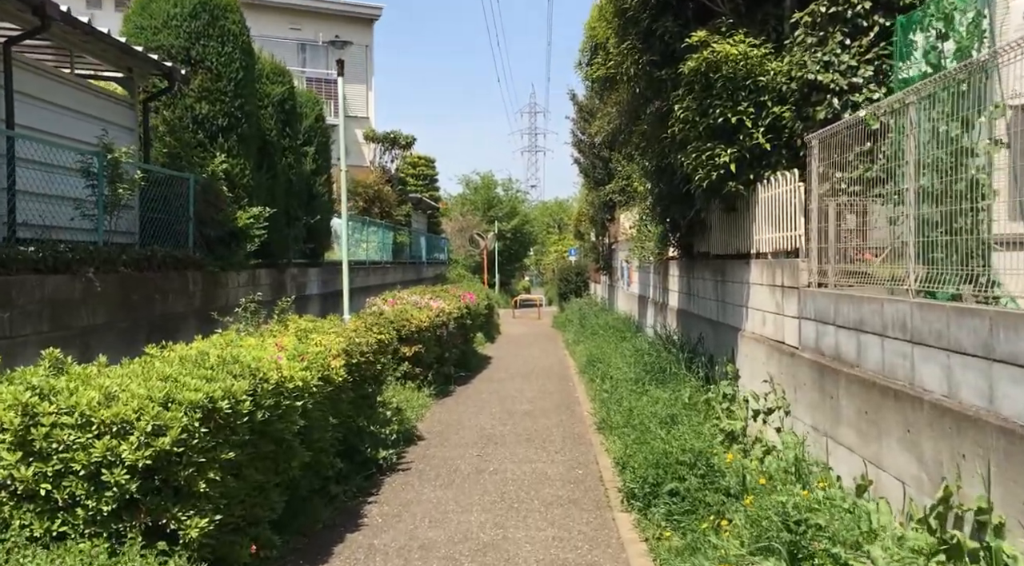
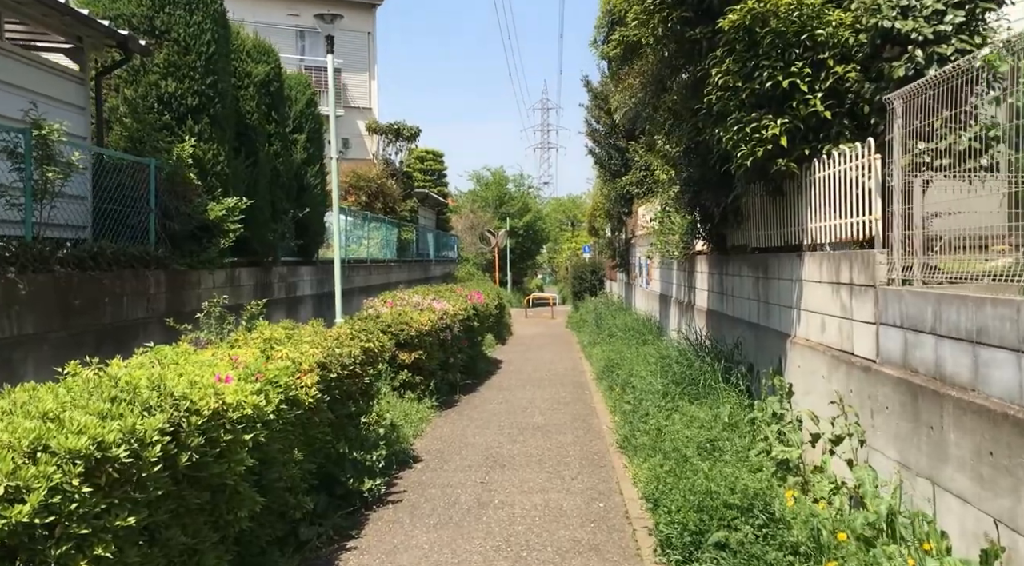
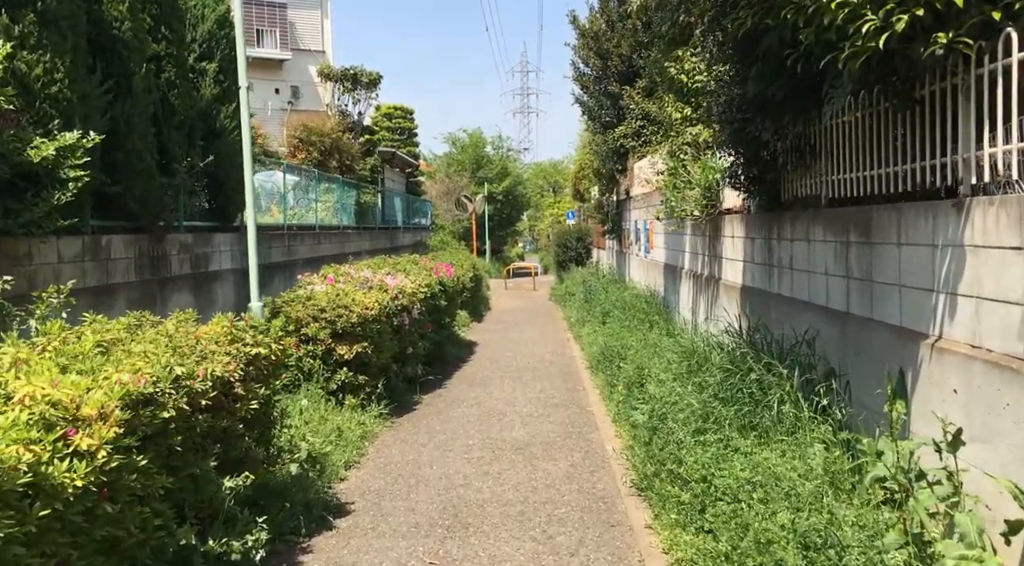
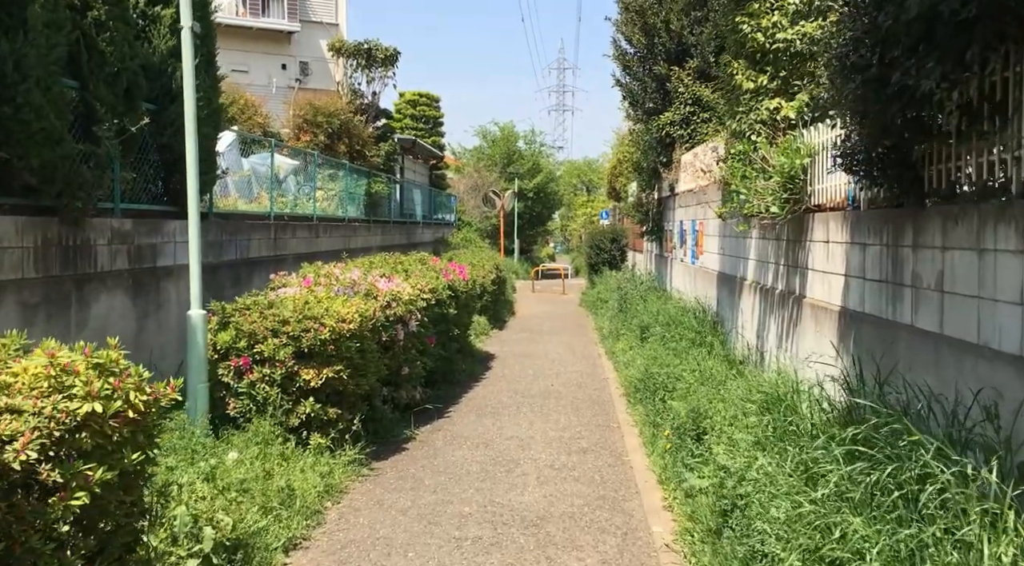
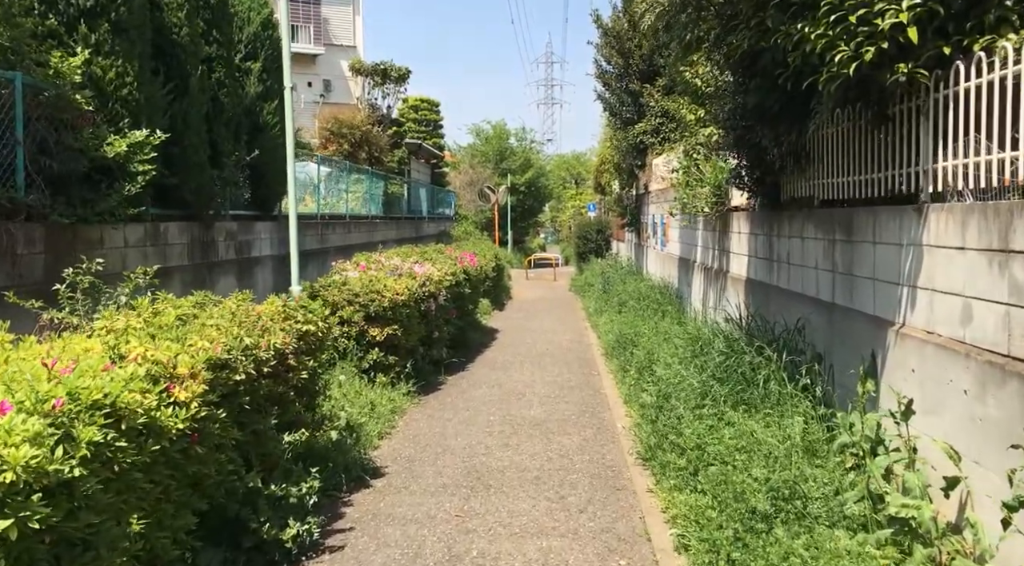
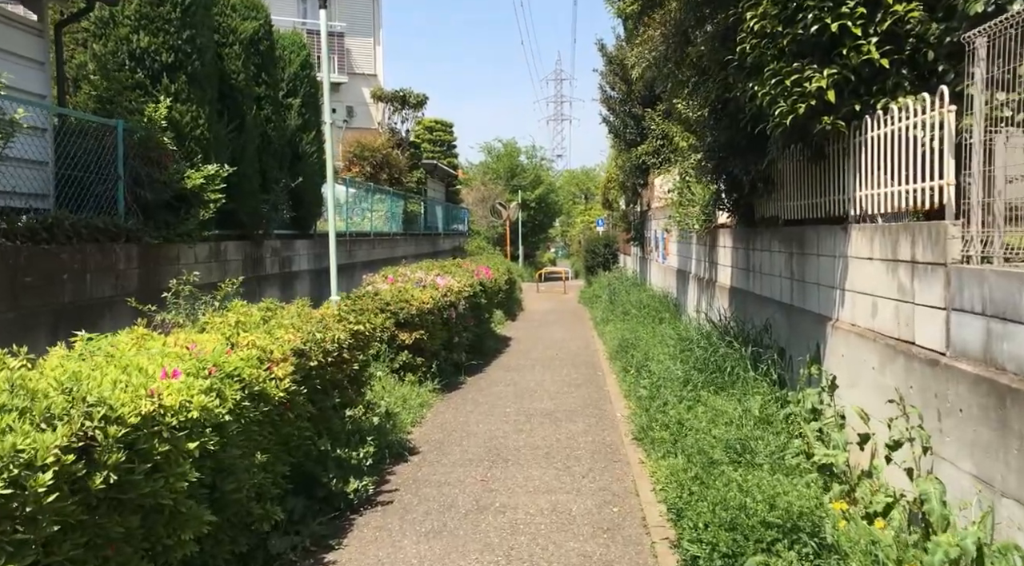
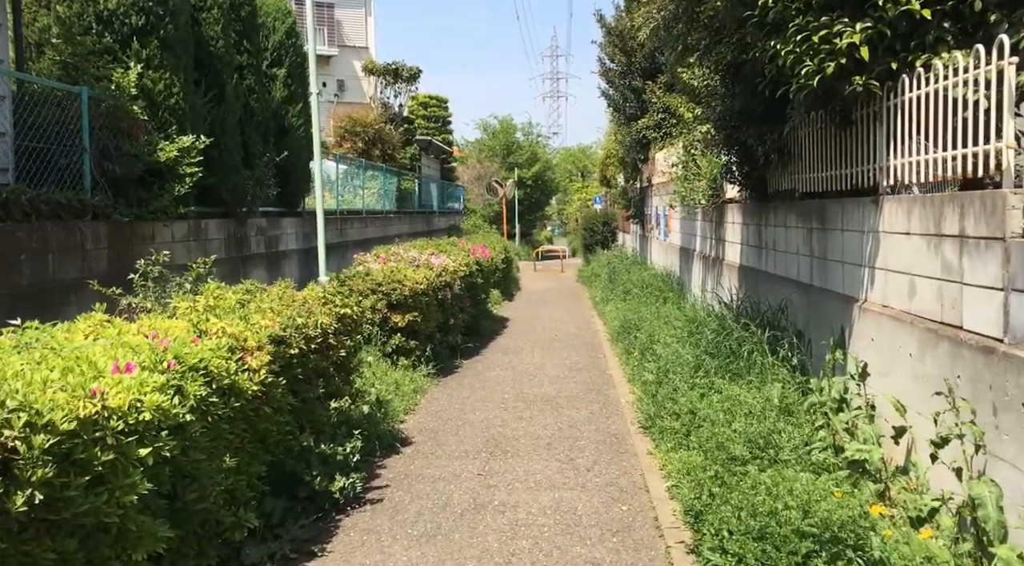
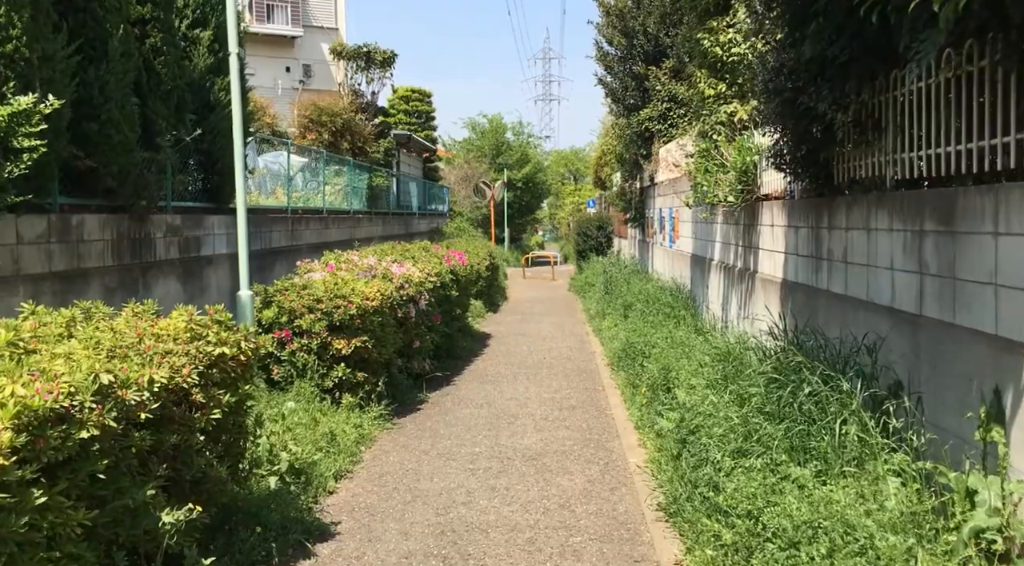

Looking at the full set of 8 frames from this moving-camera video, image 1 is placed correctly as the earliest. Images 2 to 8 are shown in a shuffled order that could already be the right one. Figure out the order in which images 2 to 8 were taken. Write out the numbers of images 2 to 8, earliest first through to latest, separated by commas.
2, 6, 7, 5, 3, 8, 4
